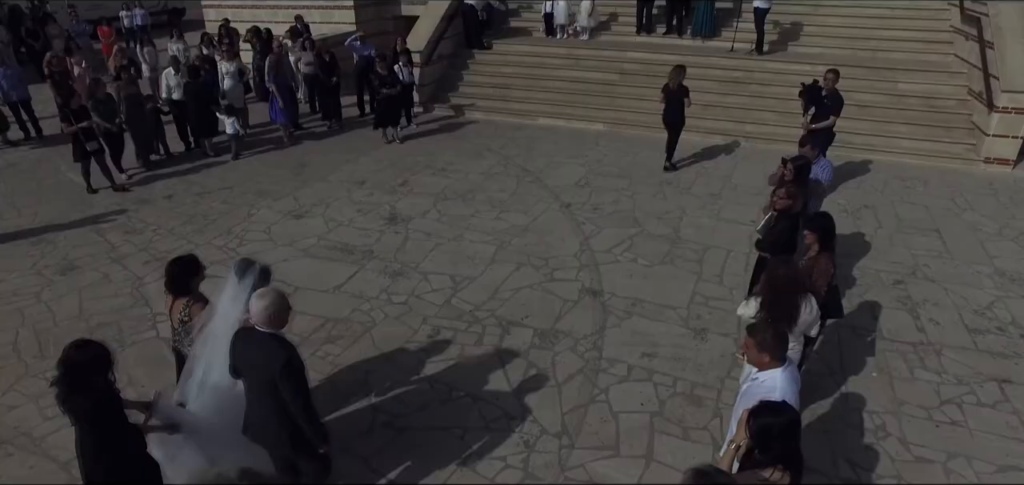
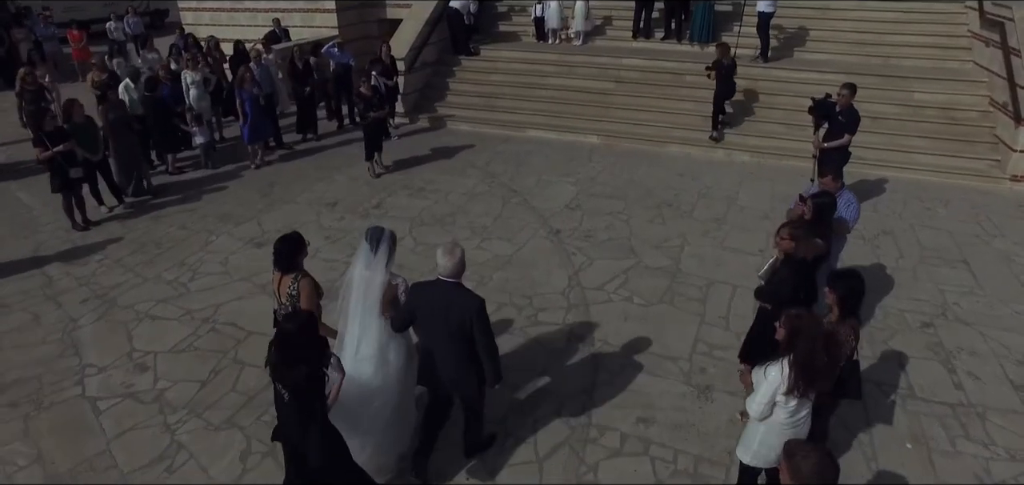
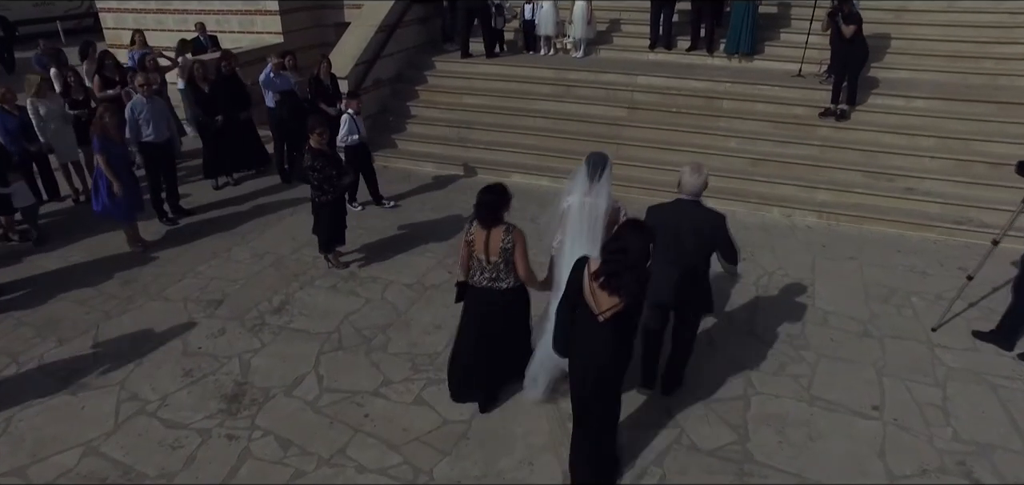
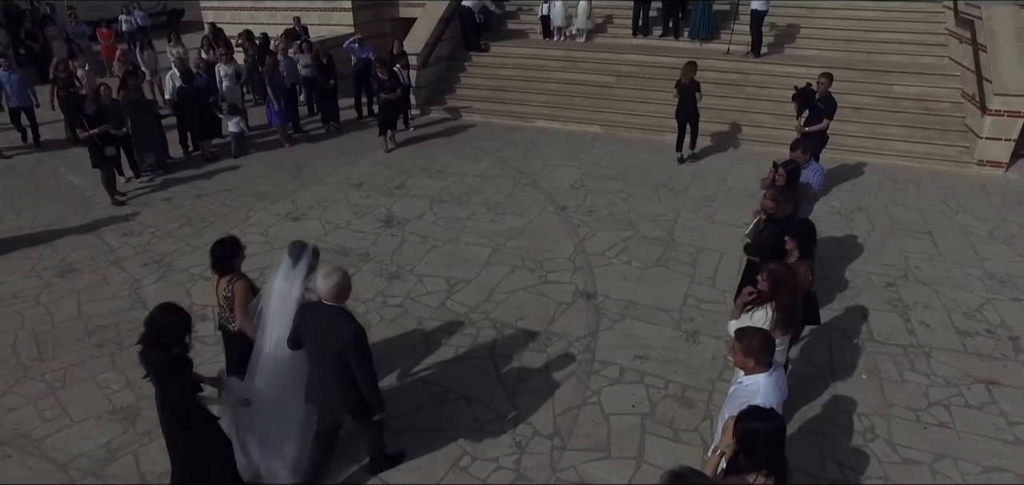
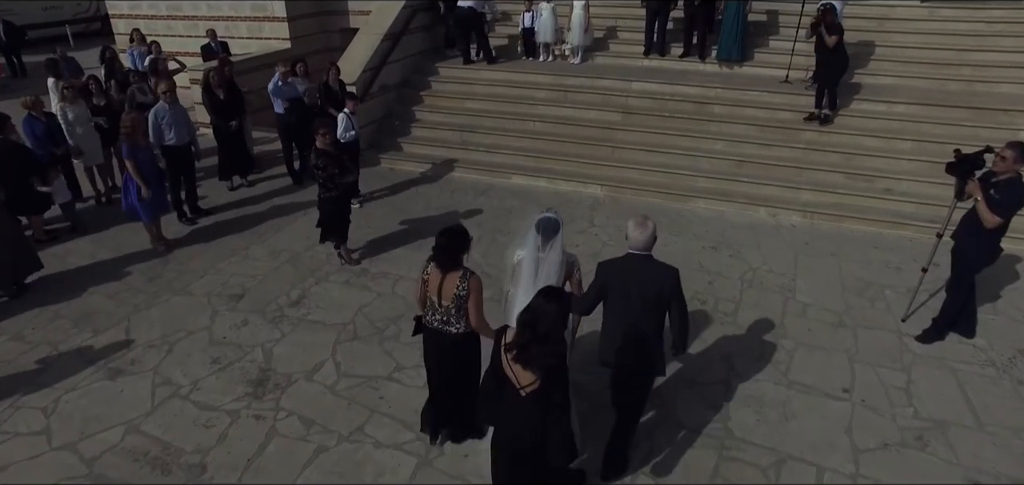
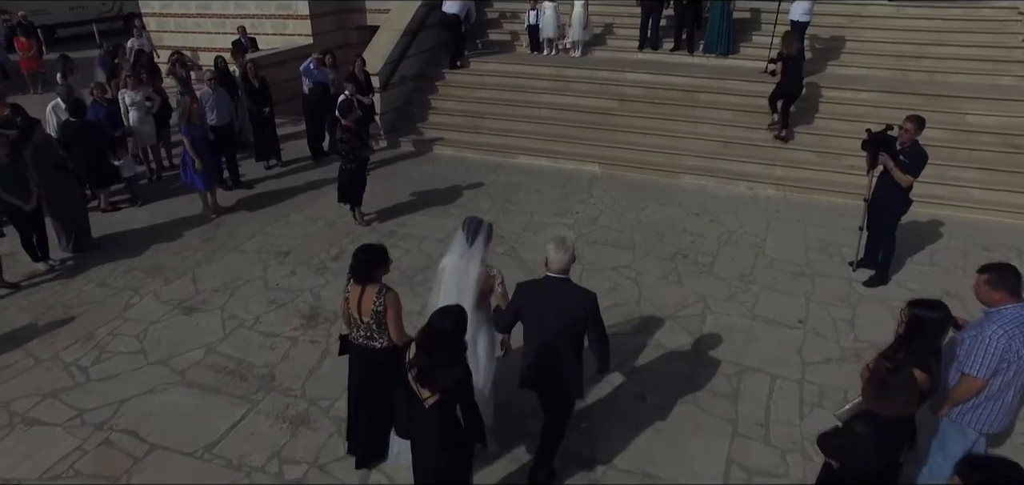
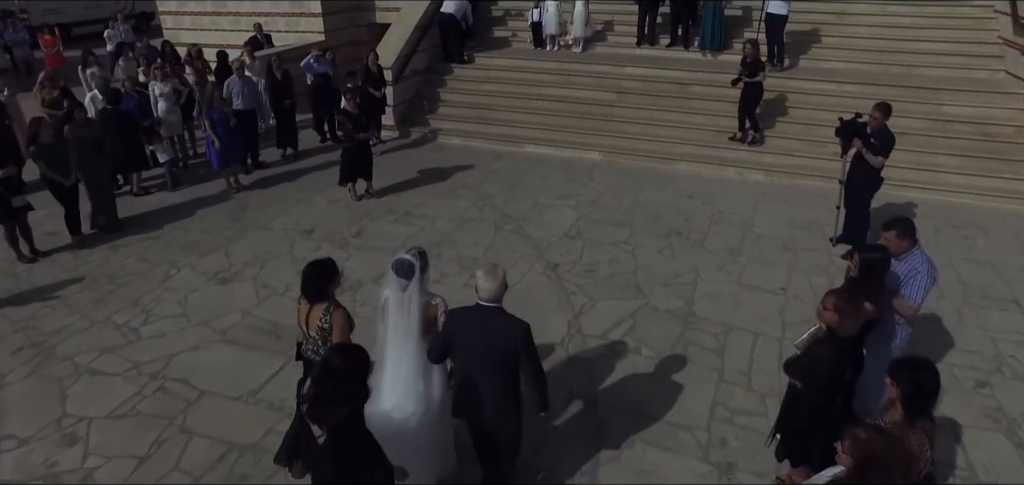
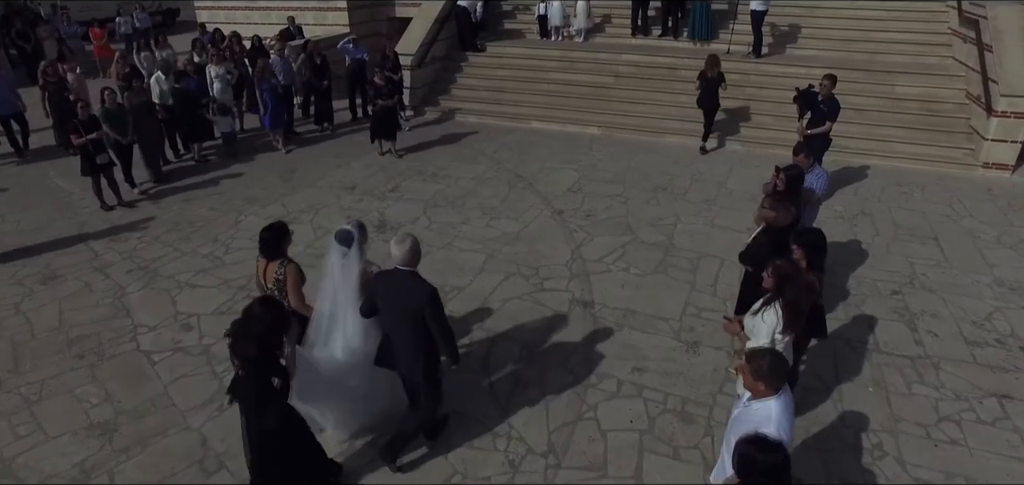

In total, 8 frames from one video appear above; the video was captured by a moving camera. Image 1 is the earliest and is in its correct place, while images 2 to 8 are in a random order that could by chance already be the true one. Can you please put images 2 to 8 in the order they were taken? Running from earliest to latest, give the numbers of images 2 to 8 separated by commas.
4, 8, 2, 7, 6, 5, 3
